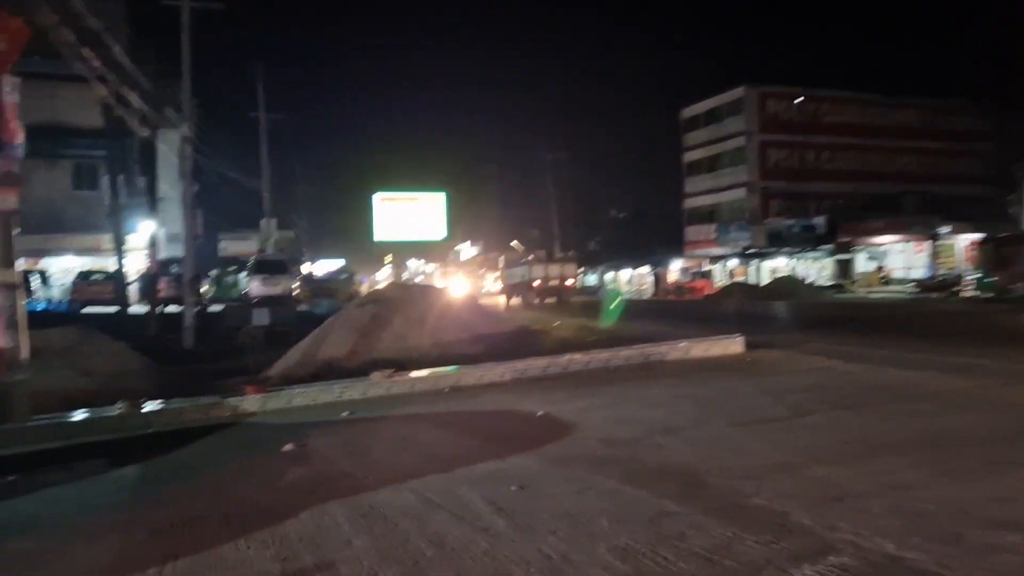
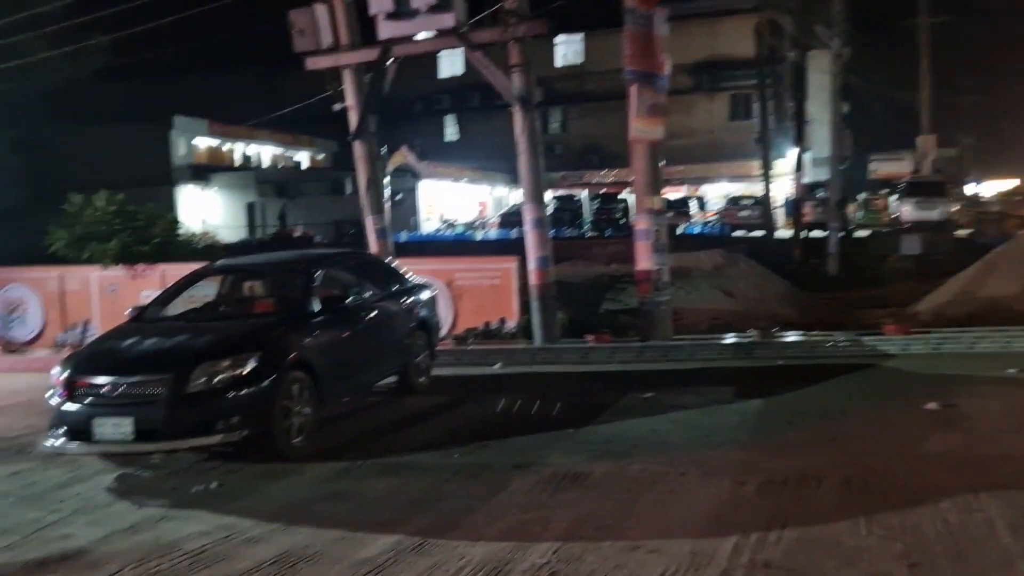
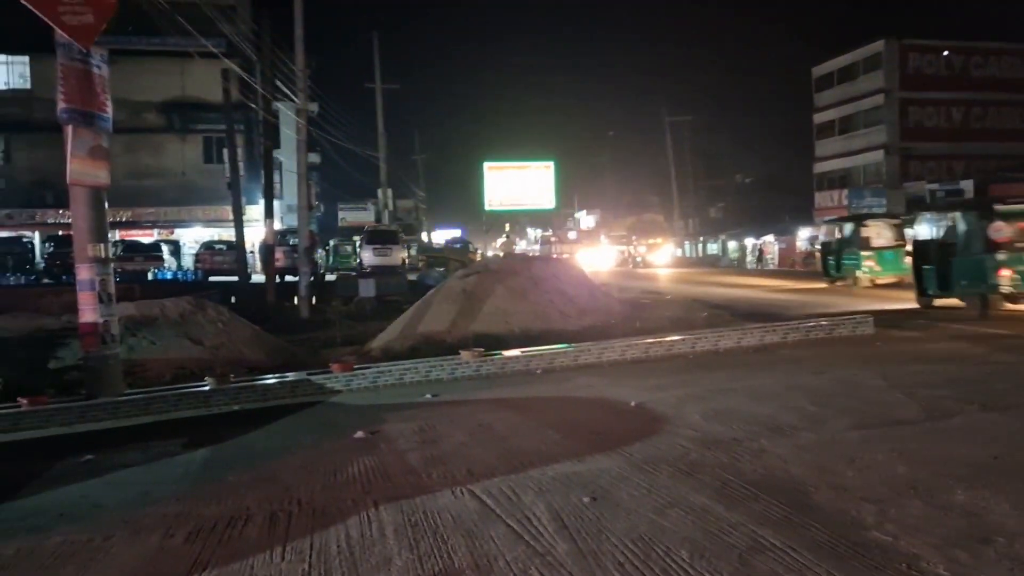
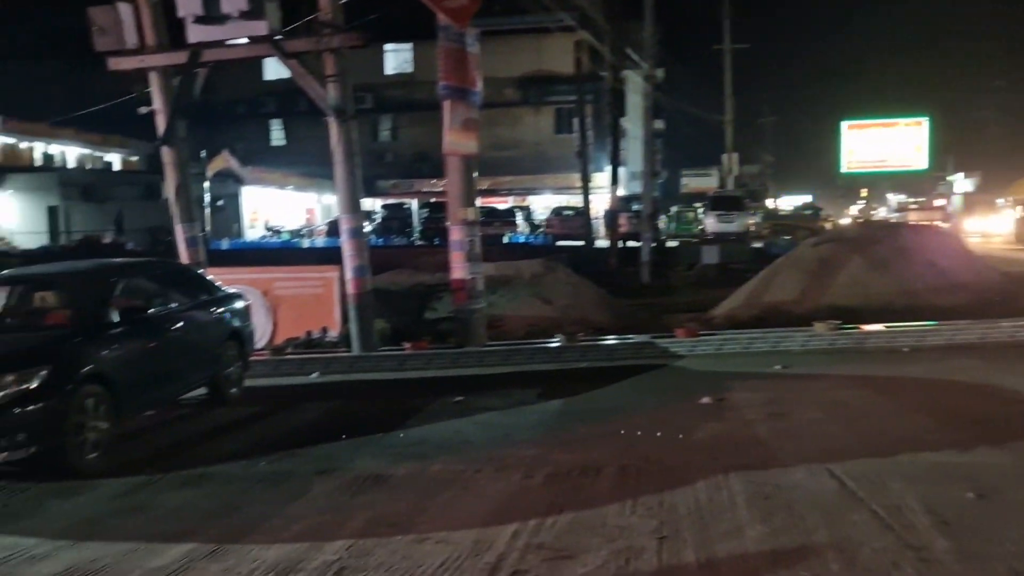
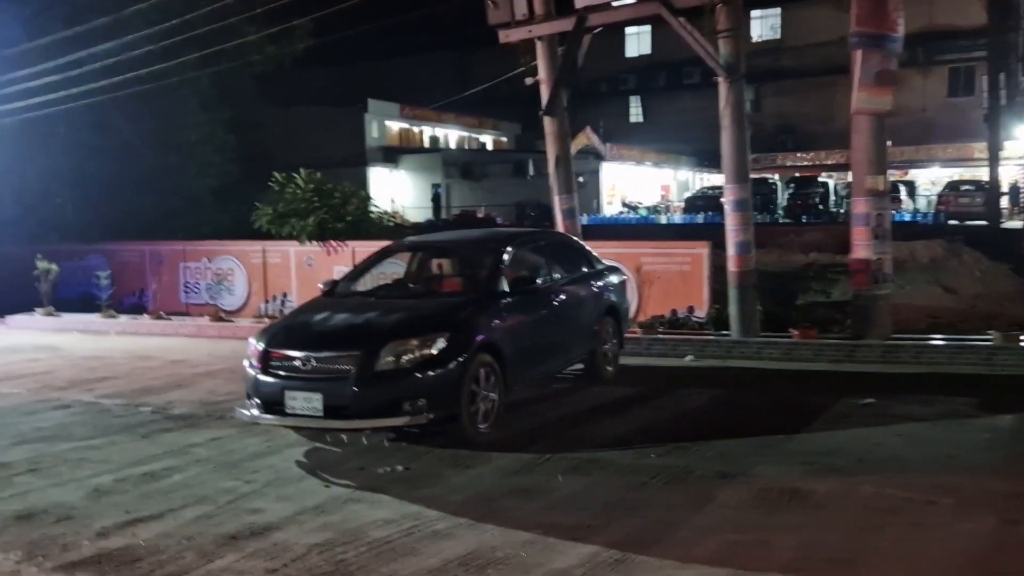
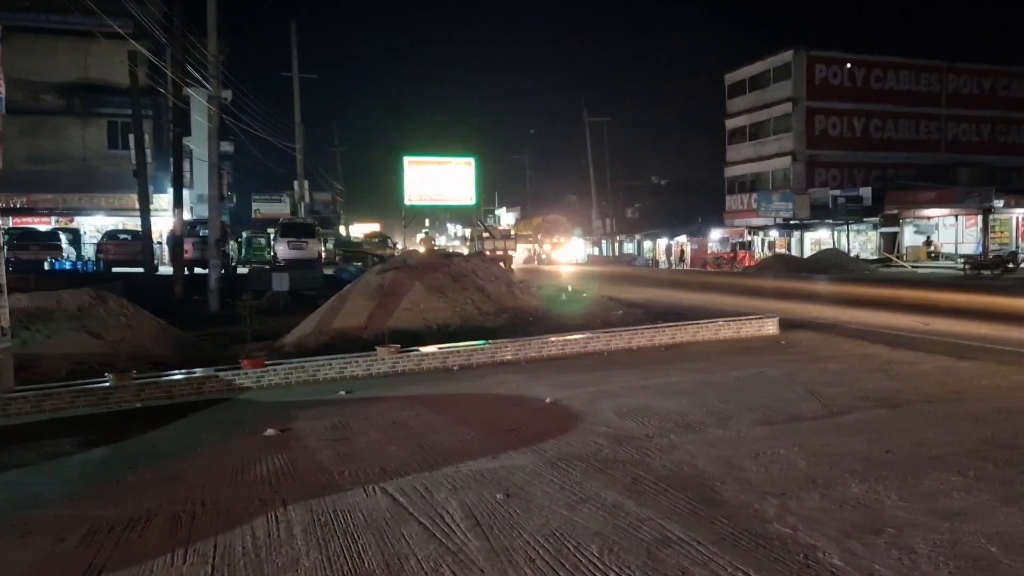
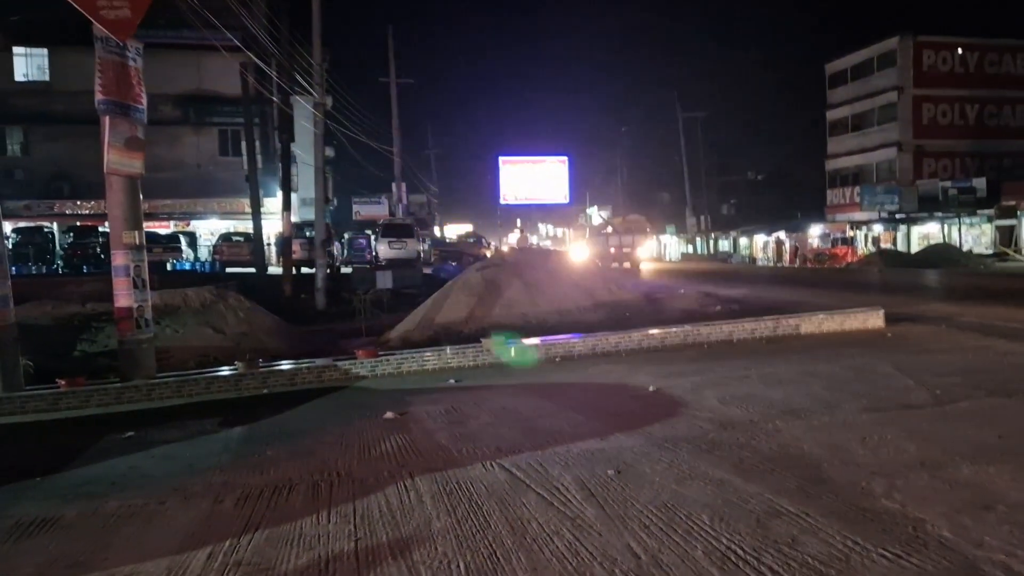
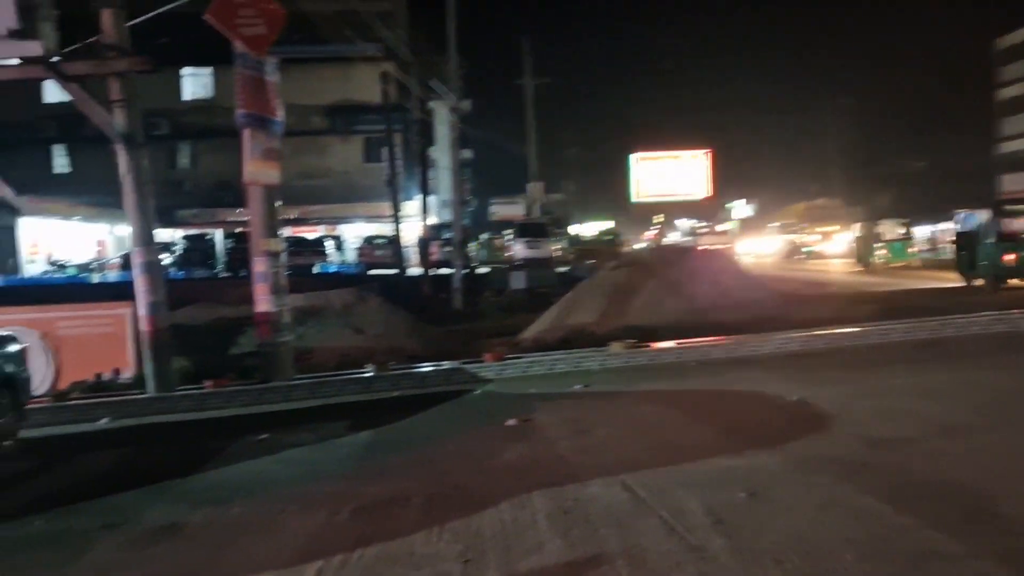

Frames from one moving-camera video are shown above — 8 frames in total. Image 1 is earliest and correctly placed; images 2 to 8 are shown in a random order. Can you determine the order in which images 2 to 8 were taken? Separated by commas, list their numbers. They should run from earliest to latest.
7, 6, 3, 8, 4, 2, 5
